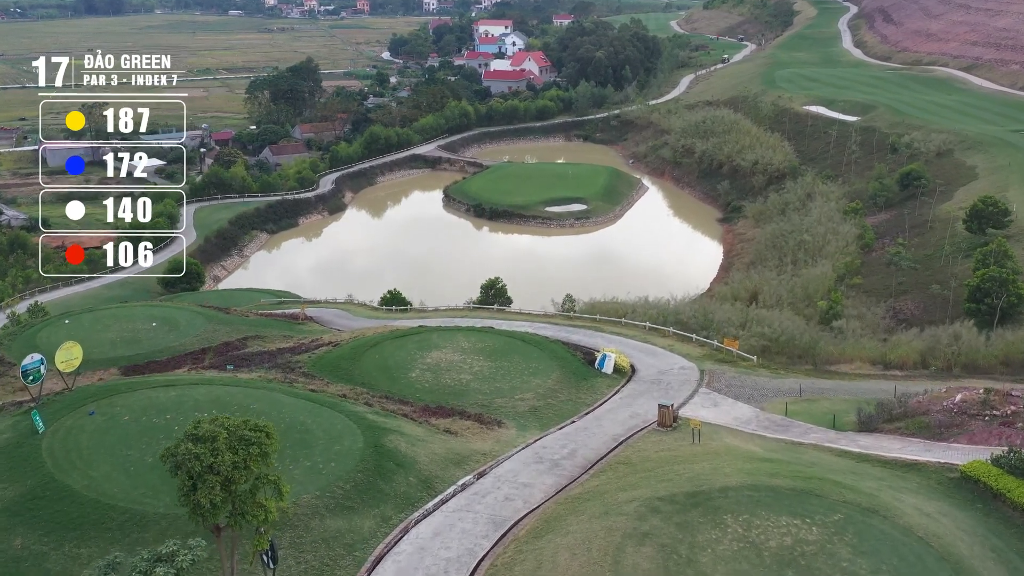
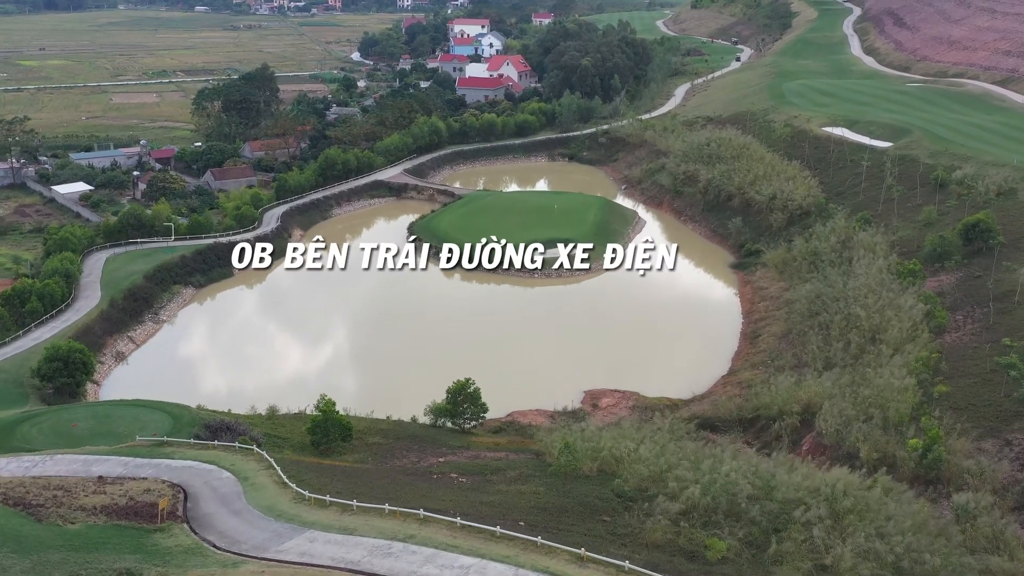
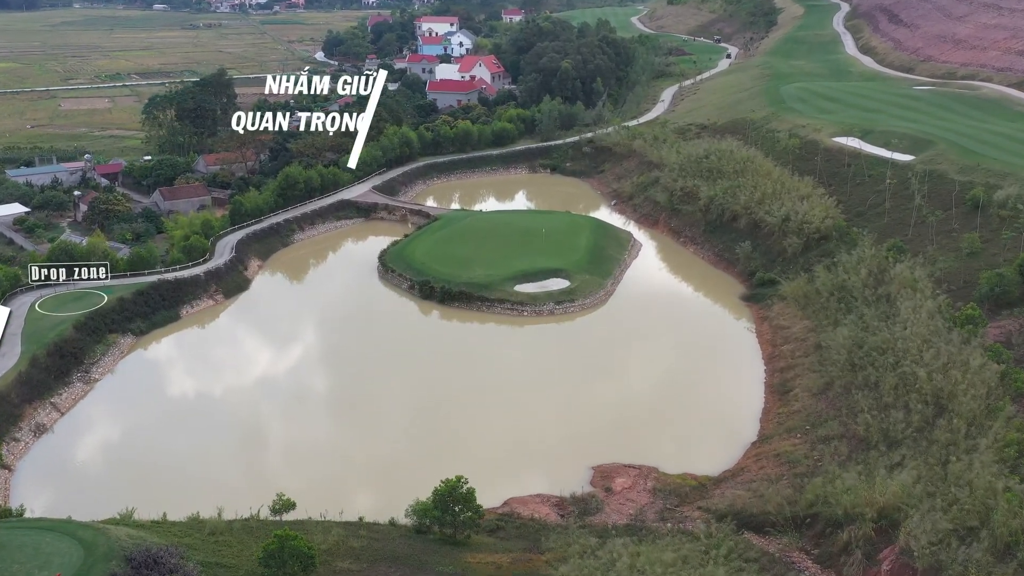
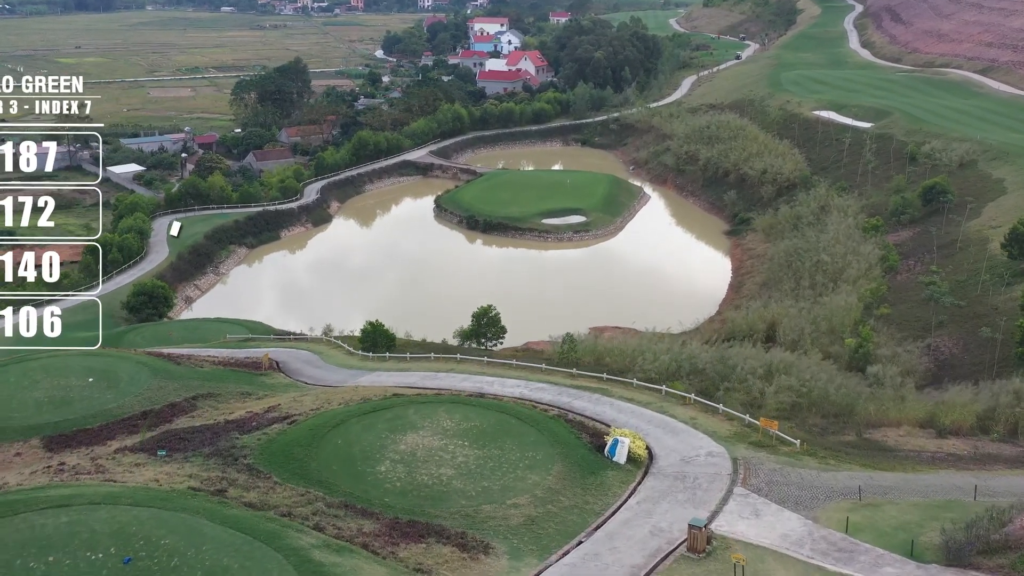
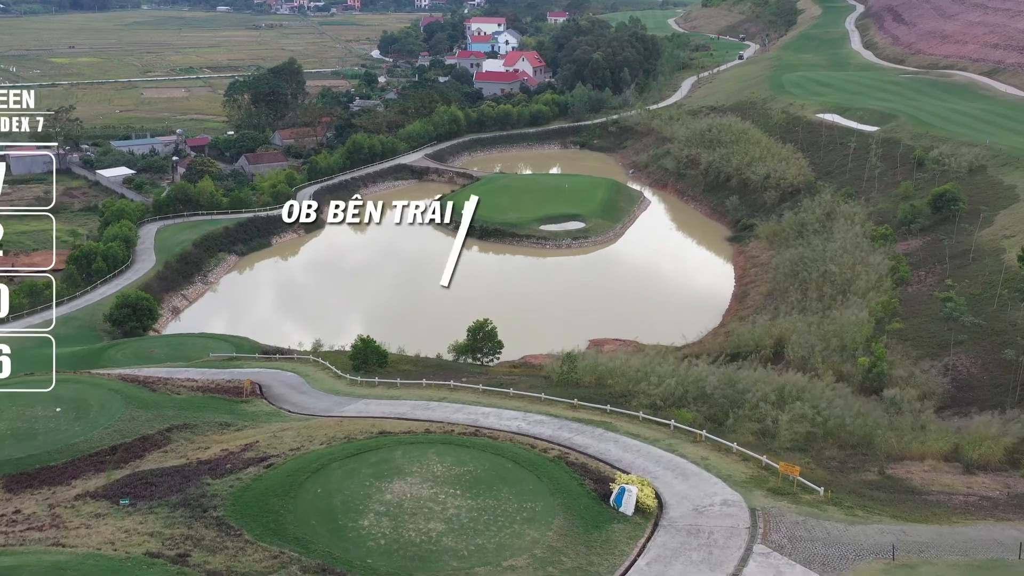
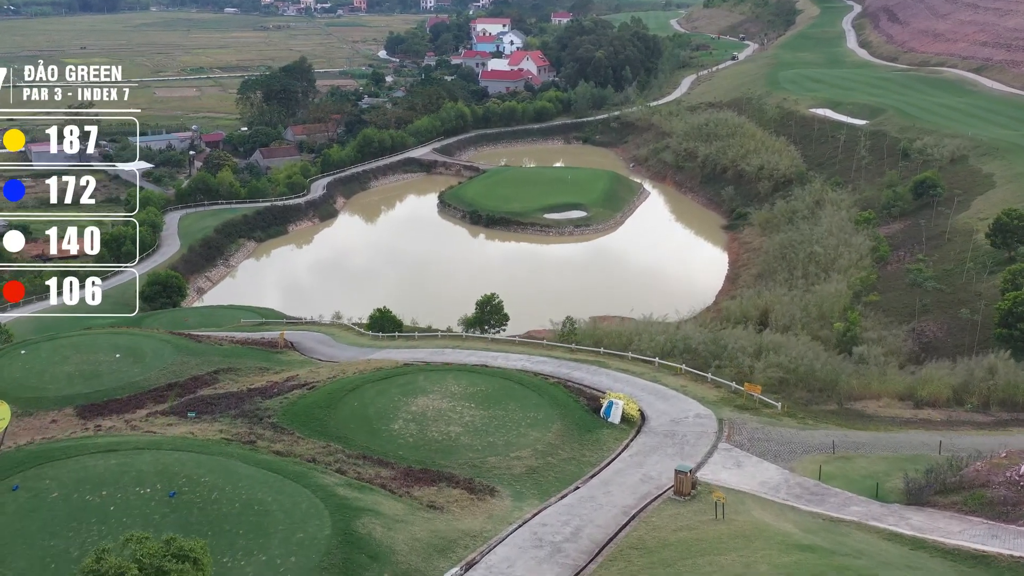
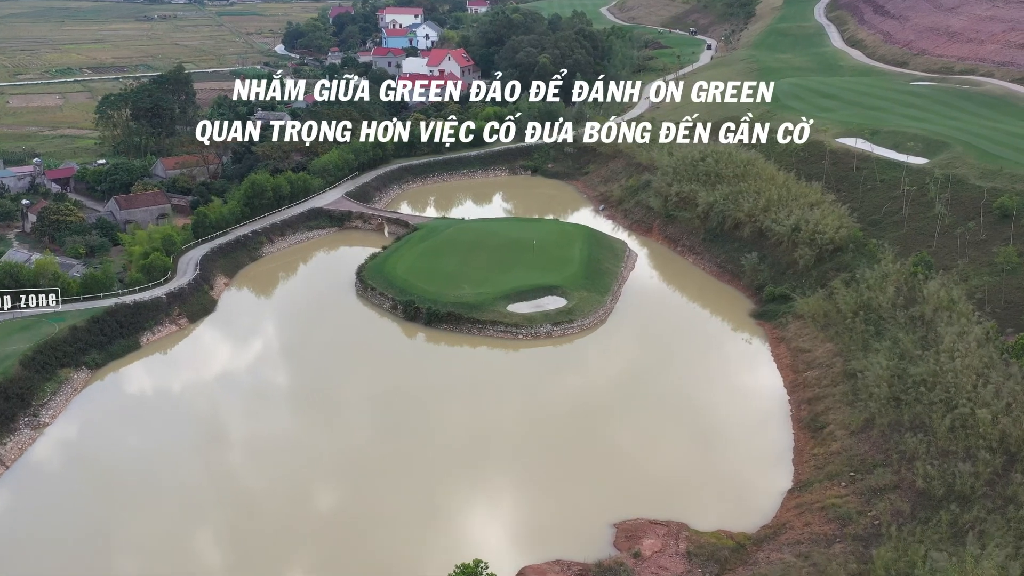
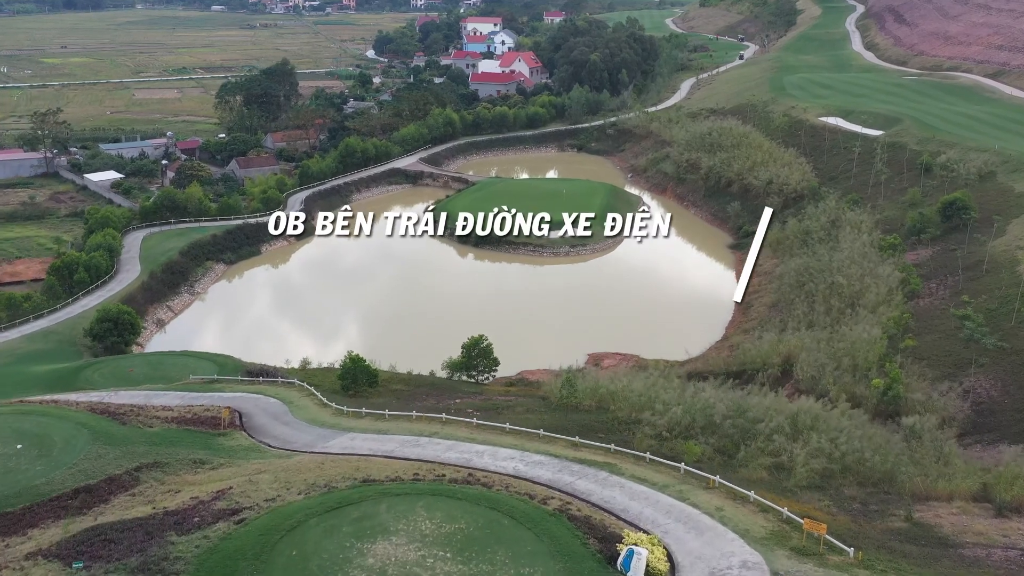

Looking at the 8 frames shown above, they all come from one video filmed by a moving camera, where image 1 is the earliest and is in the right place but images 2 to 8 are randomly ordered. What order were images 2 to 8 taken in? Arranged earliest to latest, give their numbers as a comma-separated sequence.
6, 4, 5, 8, 2, 3, 7
